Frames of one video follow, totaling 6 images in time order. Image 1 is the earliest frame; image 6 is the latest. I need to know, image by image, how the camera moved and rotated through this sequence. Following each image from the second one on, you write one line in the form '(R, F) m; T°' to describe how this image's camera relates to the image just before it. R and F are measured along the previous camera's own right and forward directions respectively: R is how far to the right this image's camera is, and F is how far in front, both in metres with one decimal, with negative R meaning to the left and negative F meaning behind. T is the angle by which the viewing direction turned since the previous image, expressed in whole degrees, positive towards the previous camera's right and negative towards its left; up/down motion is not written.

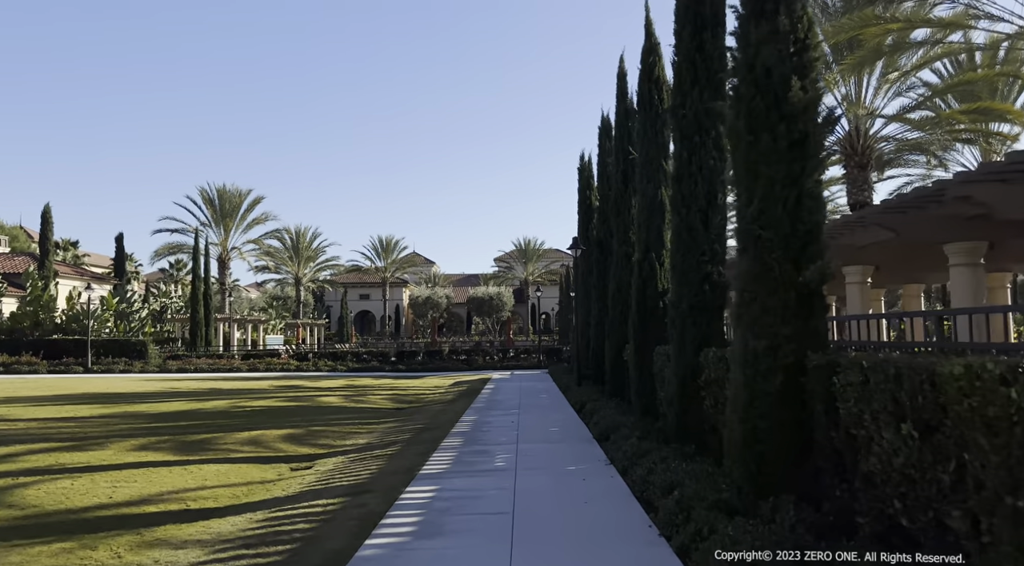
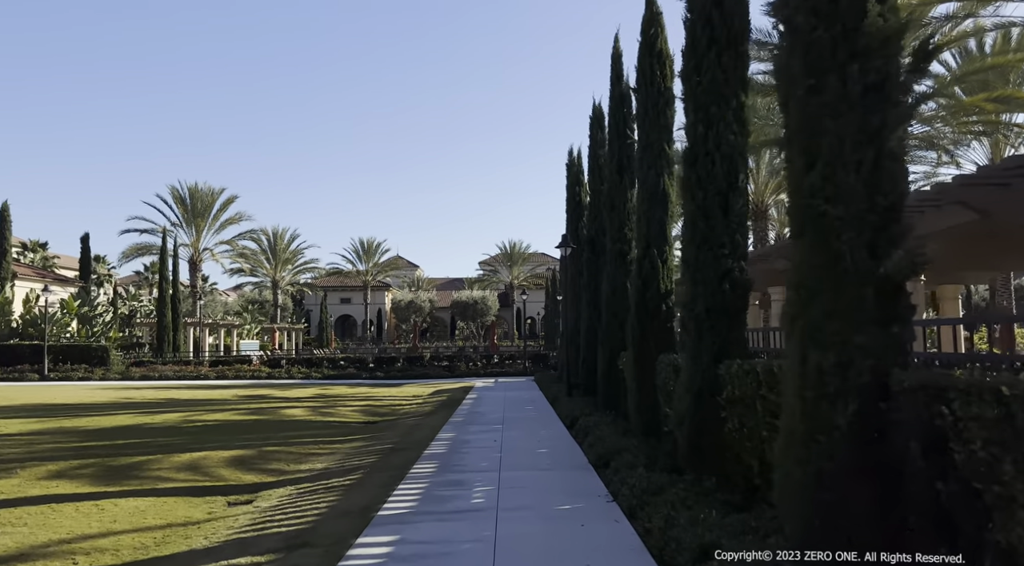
(0.0, +1.5) m; +1°
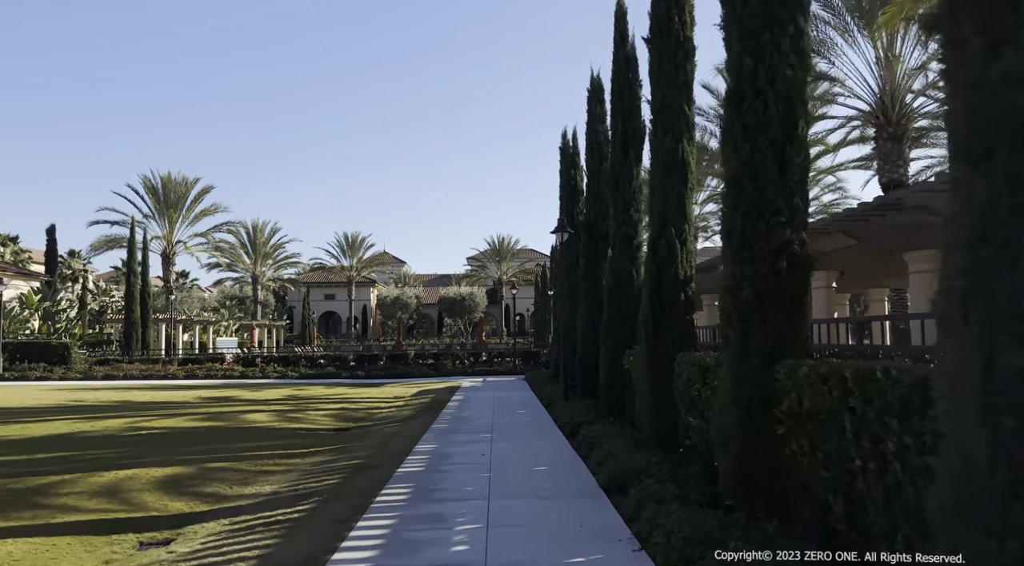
(0.0, +1.7) m; +1°
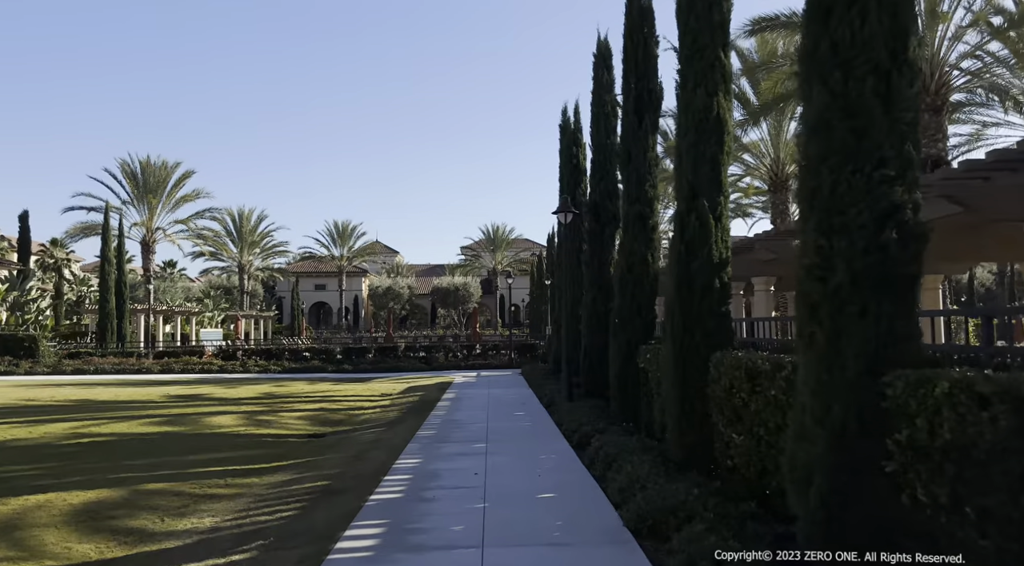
(-0.1, +1.6) m; 0°
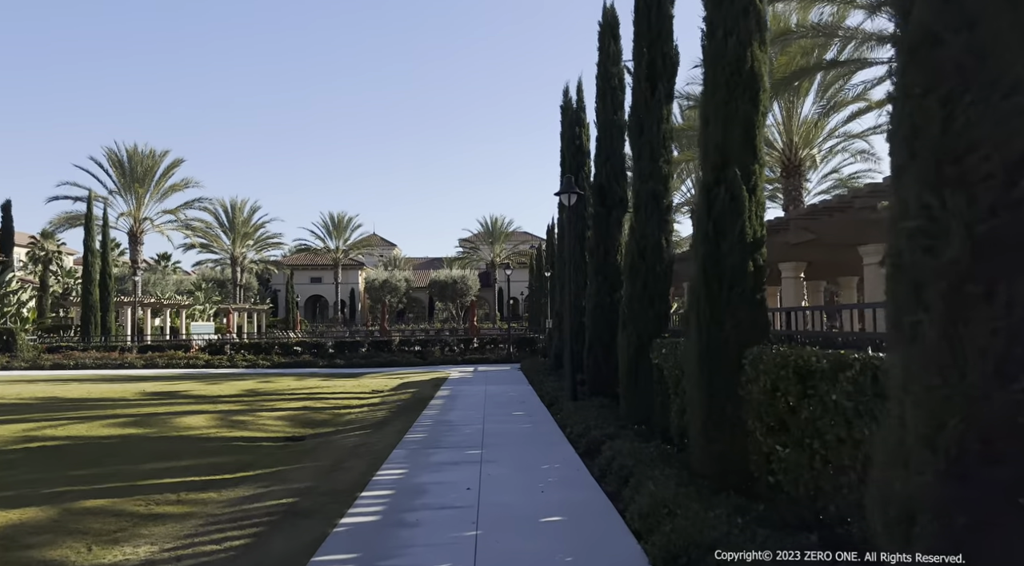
(0.0, +1.1) m; 0°
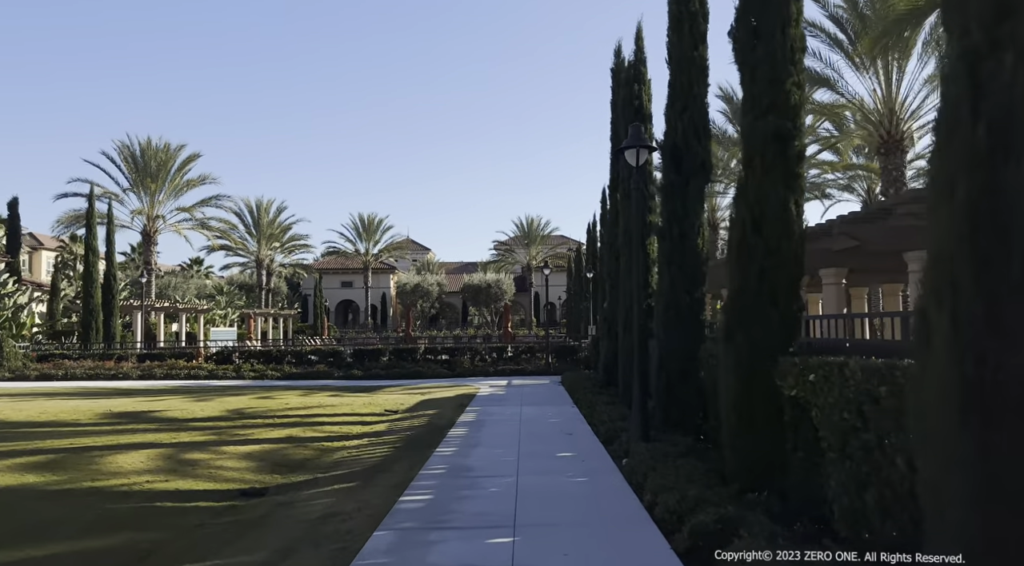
(-0.1, +3.2) m; -3°
